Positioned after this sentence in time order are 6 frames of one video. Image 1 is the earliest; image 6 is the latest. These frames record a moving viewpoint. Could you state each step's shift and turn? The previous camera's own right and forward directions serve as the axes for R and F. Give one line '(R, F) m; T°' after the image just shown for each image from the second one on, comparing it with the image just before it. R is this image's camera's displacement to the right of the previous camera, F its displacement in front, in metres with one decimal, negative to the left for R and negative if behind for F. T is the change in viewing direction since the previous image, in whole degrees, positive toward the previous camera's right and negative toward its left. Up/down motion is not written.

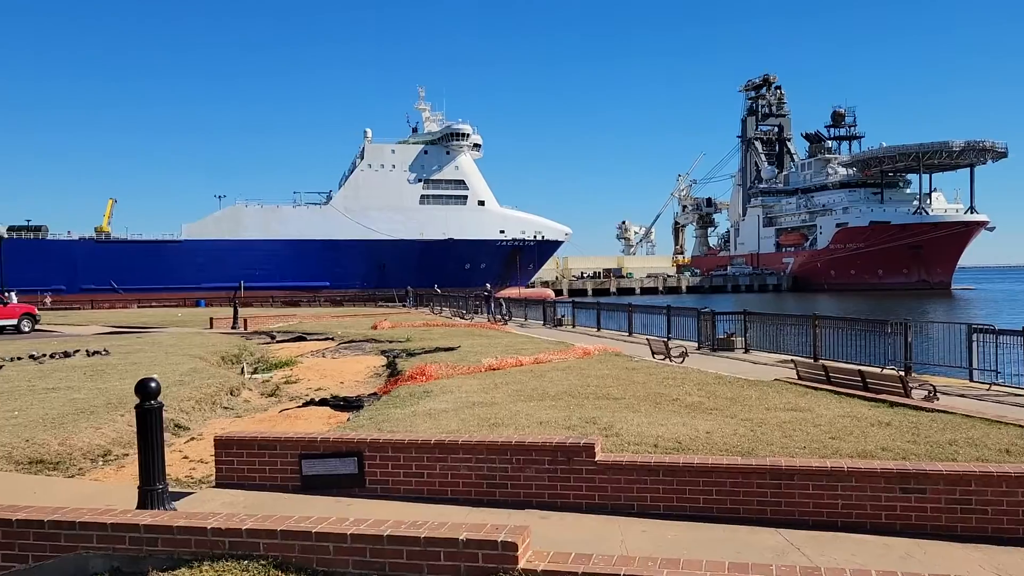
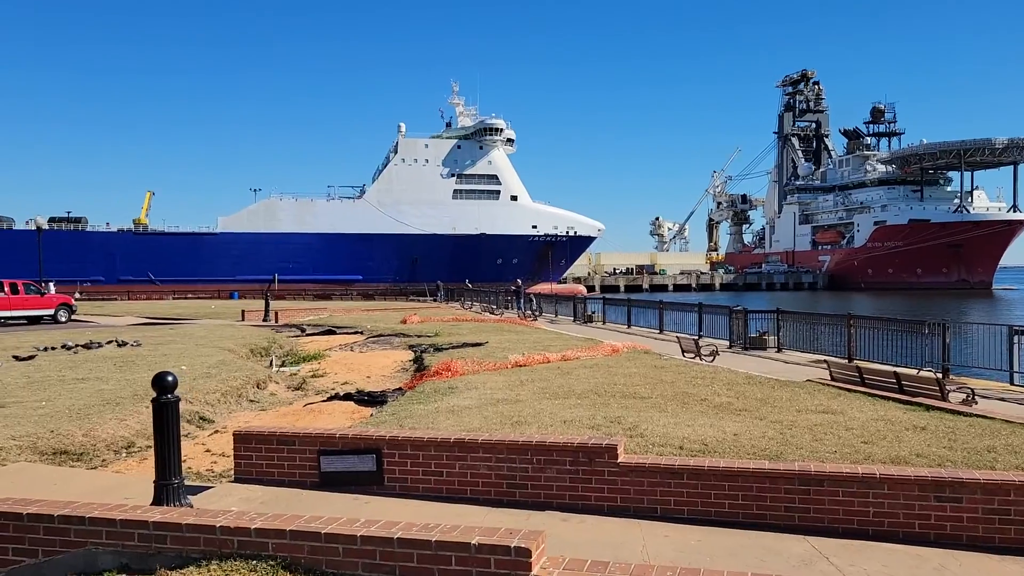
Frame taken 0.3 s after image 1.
(+0.1, +0.1) m; -3°
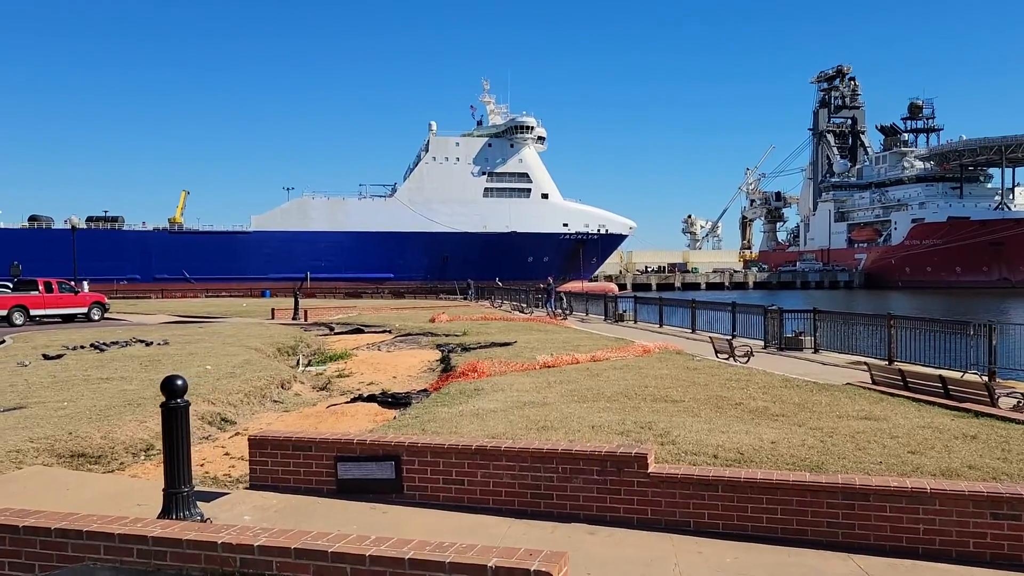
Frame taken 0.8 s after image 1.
(0.0, +0.3) m; -3°
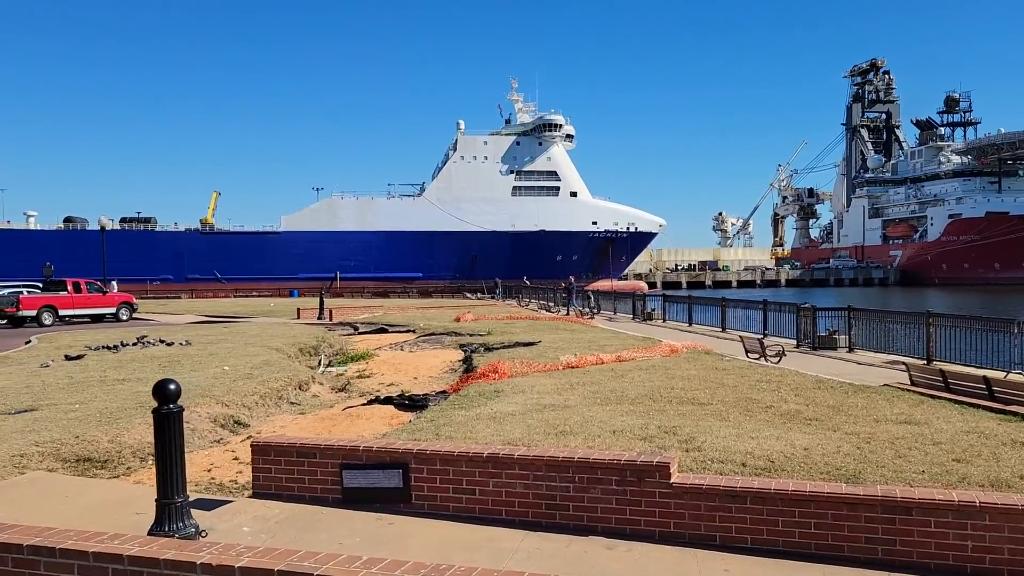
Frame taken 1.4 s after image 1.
(+0.1, +0.3) m; -2°
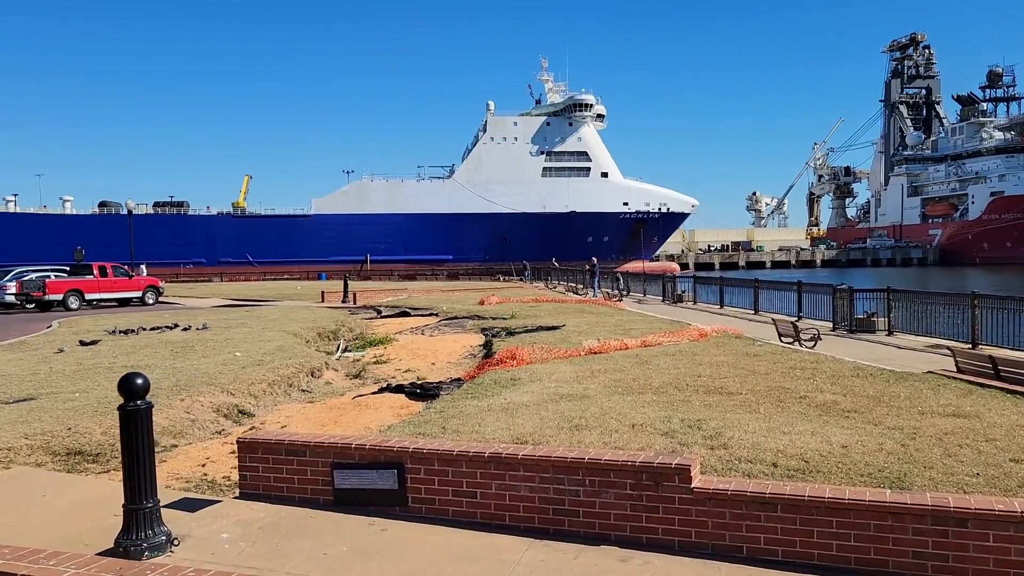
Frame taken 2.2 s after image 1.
(+0.2, +0.5) m; -3°
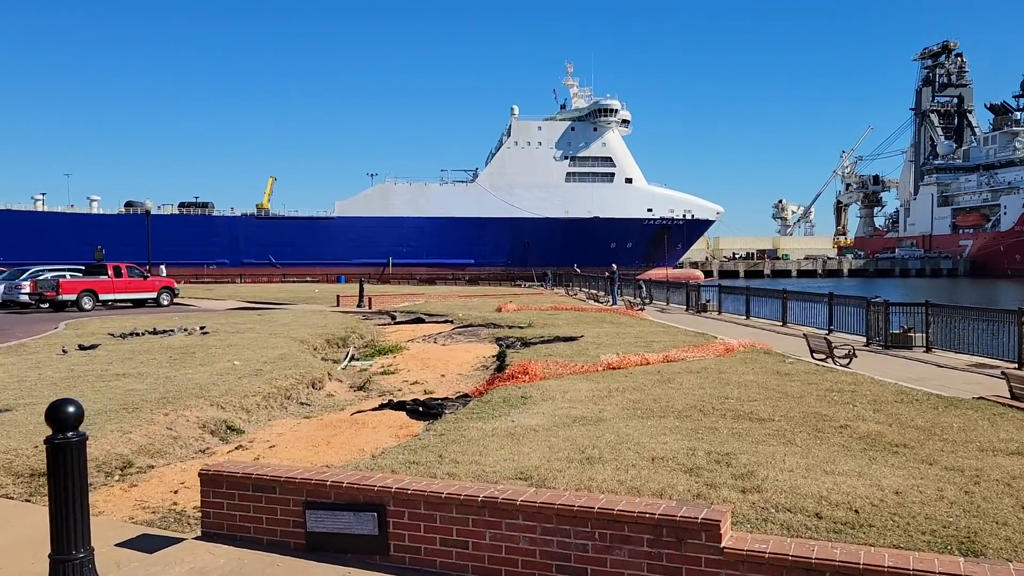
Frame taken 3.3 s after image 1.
(+0.1, +0.6) m; -2°
